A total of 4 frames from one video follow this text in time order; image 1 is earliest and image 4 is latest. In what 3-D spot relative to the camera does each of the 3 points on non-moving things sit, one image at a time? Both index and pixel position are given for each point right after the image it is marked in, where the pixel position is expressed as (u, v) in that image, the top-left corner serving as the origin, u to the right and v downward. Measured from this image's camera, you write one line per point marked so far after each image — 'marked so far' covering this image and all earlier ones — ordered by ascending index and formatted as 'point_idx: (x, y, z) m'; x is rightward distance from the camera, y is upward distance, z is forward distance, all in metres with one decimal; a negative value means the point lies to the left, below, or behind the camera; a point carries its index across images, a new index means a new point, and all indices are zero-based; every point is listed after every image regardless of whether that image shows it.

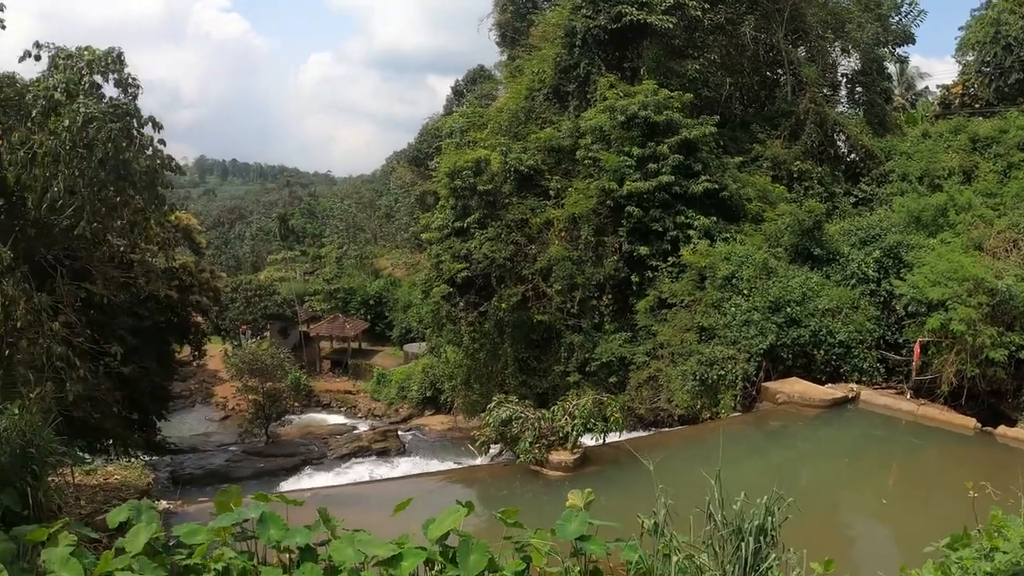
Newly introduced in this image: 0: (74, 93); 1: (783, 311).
0: (-4.5, +2.1, +7.0) m
1: (+3.7, -0.3, +9.2) m
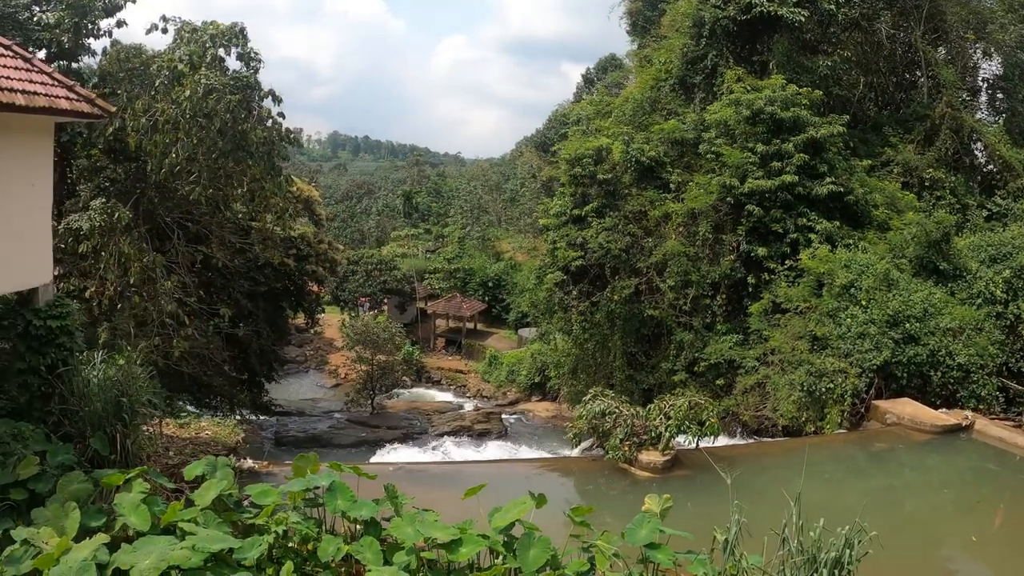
0: (-3.5, +2.5, +7.5) m
1: (+4.8, -0.5, +8.5) m
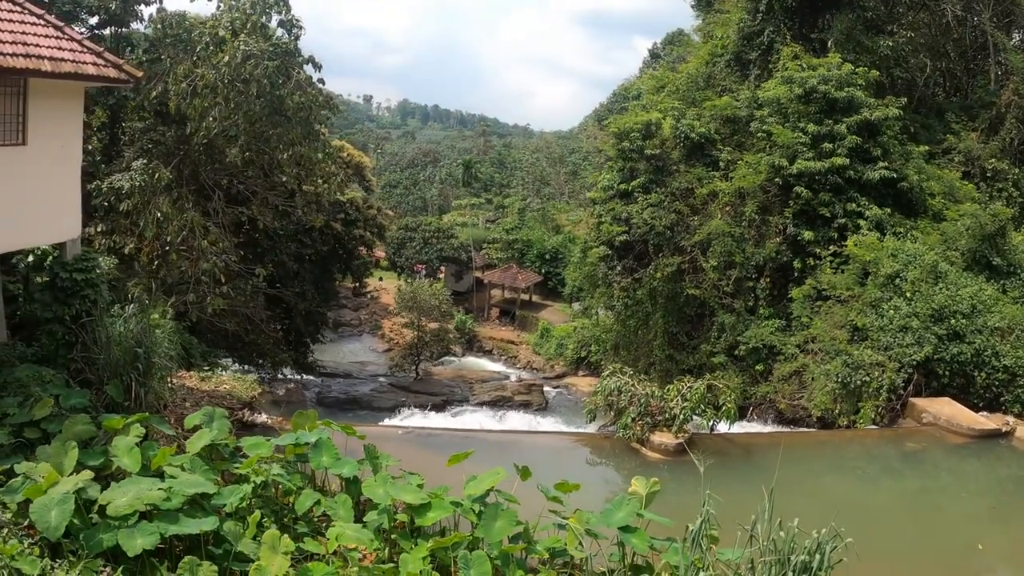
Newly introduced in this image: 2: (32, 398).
0: (-3.1, +2.9, +7.8) m
1: (+5.1, -0.4, +8.1) m
2: (-3.0, -0.7, +4.3) m
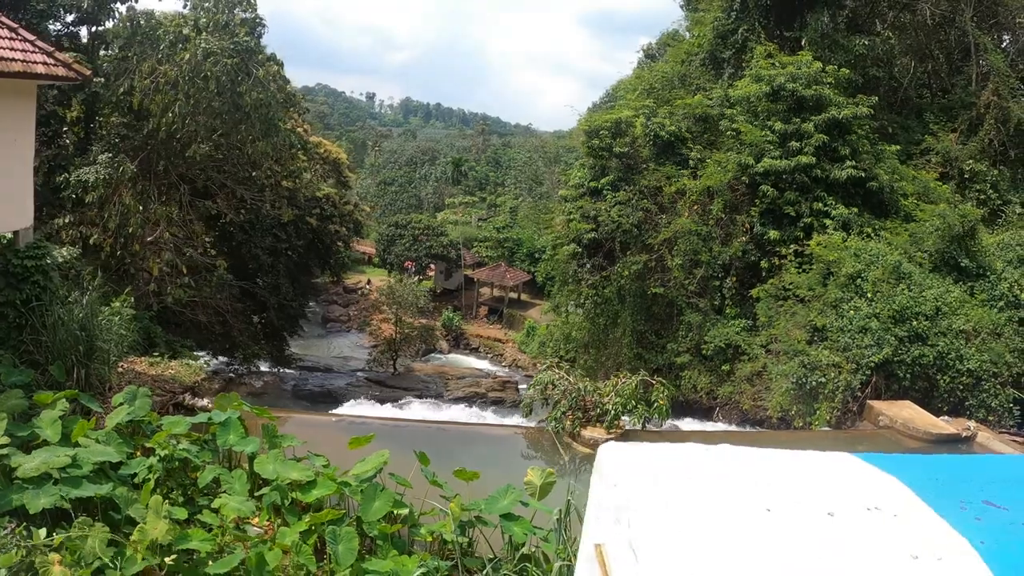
0: (-3.5, +3.0, +7.8) m
1: (+4.6, -0.4, +7.9) m
2: (-3.6, -0.6, +4.3) m
